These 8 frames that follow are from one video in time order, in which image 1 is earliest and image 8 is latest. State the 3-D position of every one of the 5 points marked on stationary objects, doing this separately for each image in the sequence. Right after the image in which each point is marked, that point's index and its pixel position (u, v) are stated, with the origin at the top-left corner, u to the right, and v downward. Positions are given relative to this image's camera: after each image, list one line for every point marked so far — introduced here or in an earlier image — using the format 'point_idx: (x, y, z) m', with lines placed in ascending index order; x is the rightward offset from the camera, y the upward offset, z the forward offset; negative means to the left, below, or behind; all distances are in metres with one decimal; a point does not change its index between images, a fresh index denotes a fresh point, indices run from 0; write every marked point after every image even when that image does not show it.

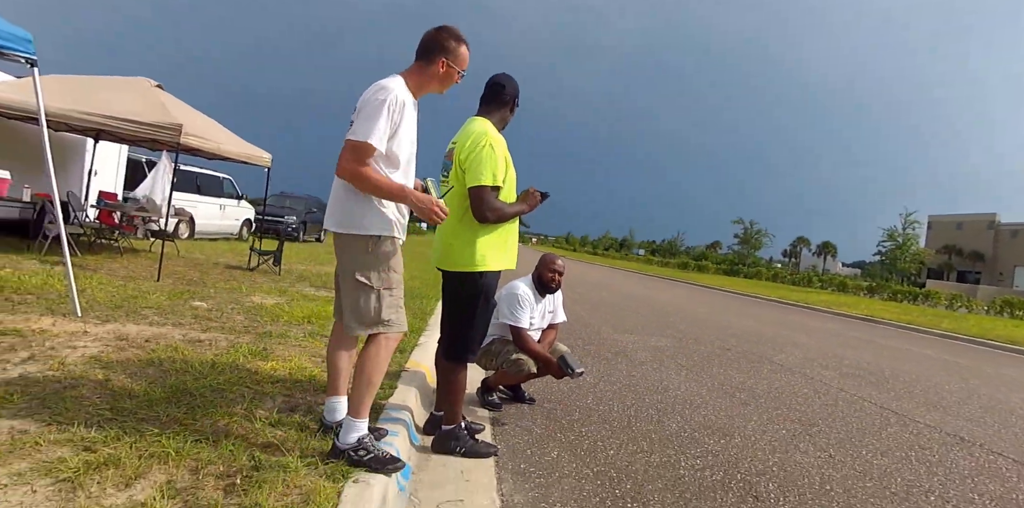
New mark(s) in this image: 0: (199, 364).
0: (-1.9, -0.7, +4.2) m
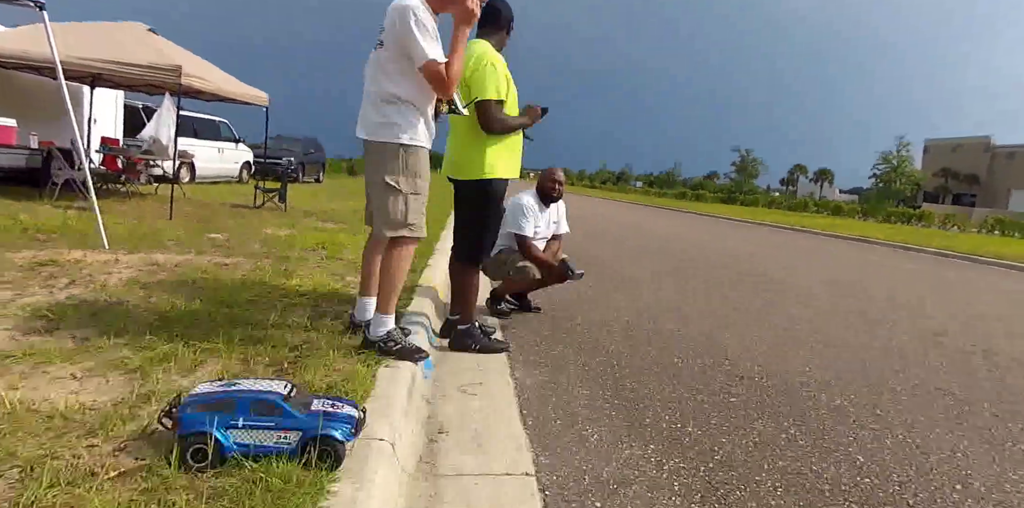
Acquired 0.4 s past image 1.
0: (-1.9, -0.2, +4.5) m
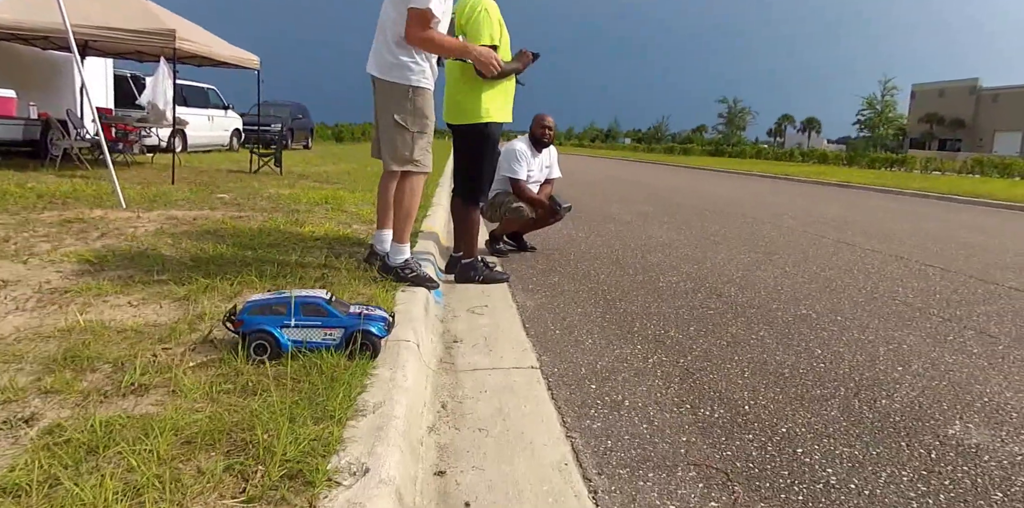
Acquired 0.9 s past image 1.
0: (-1.9, +0.2, +4.8) m
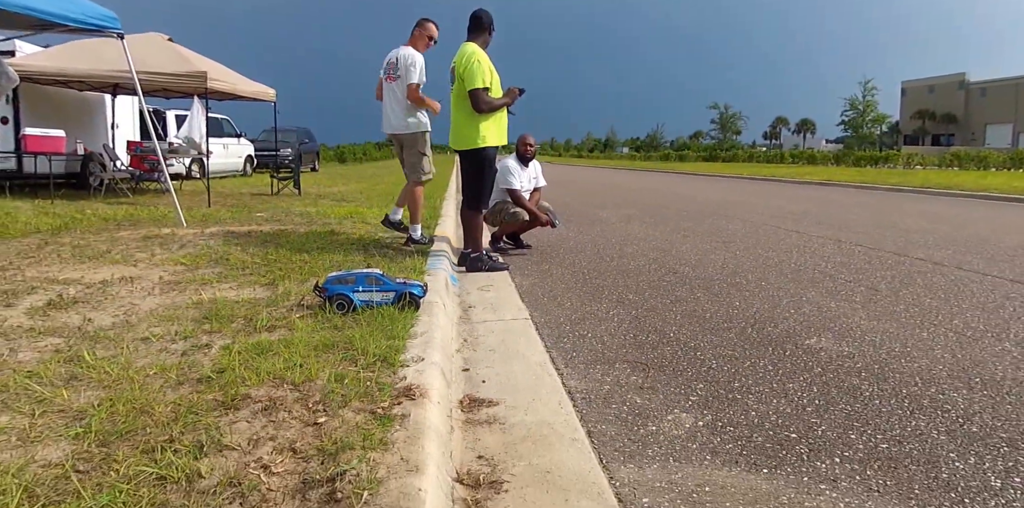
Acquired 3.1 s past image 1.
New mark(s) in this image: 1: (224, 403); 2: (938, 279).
0: (-1.9, +0.1, +6.0) m
1: (-0.9, -0.5, +2.2) m
2: (+3.1, -0.2, +4.9) m
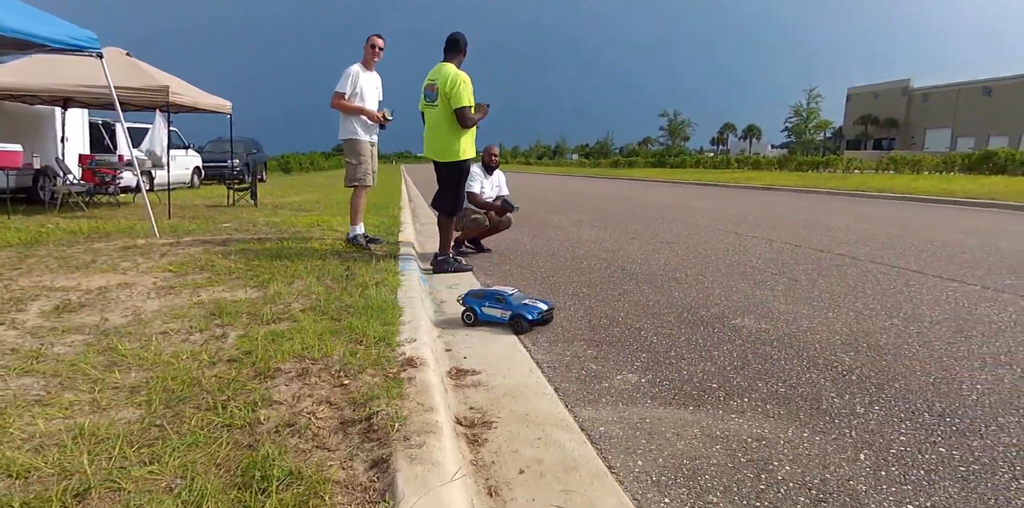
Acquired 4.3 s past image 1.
0: (-2.3, +0.1, +6.4) m
1: (-1.0, -0.5, +2.7) m
2: (+2.8, -0.1, +5.7) m
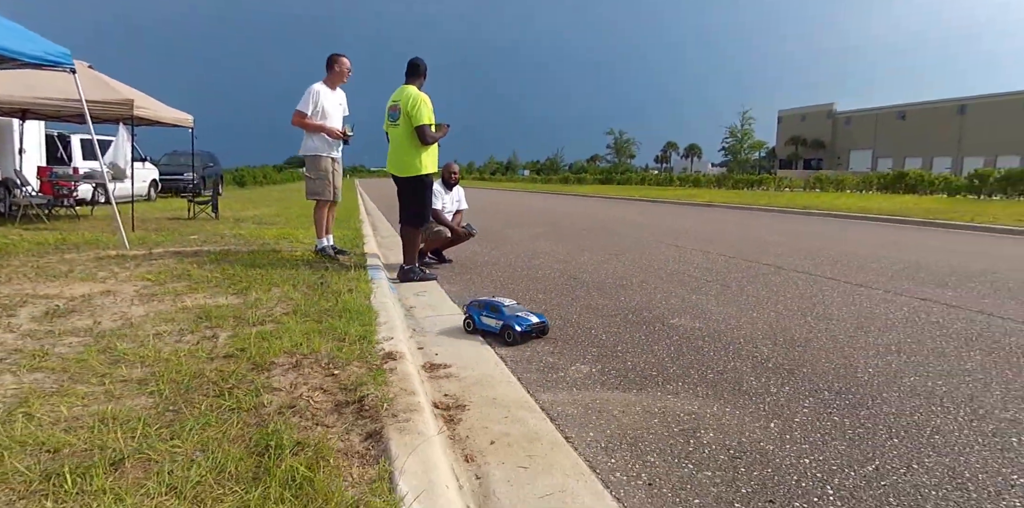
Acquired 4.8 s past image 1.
0: (-2.7, 0.0, +6.6) m
1: (-1.2, -0.5, +3.1) m
2: (+2.5, -0.2, +6.3) m
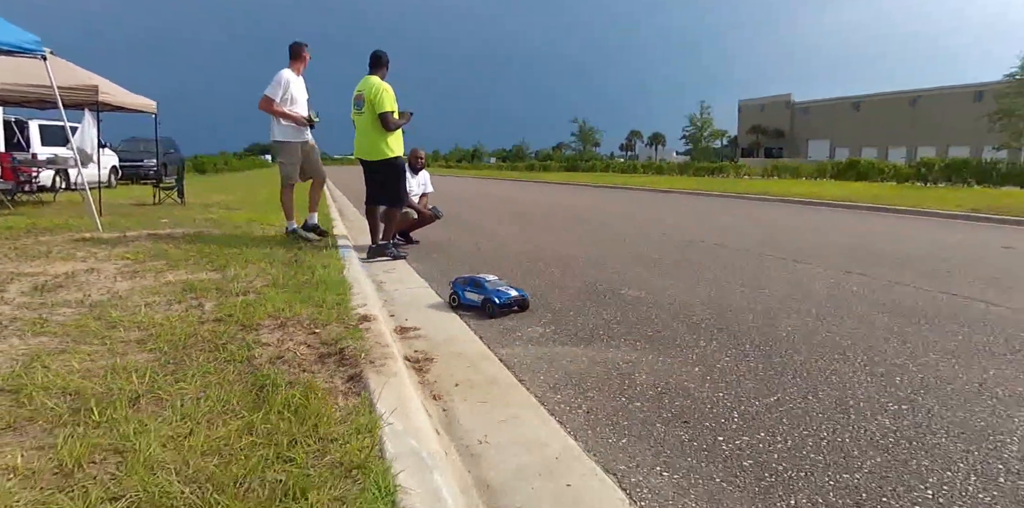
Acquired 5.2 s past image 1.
0: (-3.0, +0.2, +6.9) m
1: (-1.3, -0.4, +3.4) m
2: (+2.1, 0.0, +6.8) m
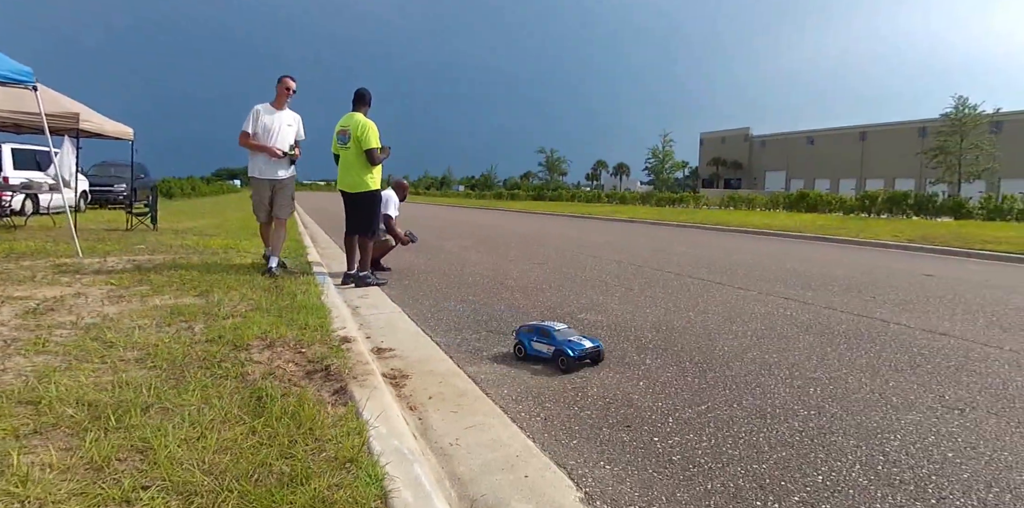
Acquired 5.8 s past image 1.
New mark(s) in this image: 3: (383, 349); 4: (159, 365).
0: (-3.4, -0.1, +7.1) m
1: (-1.5, -0.5, +3.7) m
2: (+1.8, -0.3, +7.3) m
3: (-0.8, -0.6, +4.2) m
4: (-1.8, -0.6, +3.5) m
